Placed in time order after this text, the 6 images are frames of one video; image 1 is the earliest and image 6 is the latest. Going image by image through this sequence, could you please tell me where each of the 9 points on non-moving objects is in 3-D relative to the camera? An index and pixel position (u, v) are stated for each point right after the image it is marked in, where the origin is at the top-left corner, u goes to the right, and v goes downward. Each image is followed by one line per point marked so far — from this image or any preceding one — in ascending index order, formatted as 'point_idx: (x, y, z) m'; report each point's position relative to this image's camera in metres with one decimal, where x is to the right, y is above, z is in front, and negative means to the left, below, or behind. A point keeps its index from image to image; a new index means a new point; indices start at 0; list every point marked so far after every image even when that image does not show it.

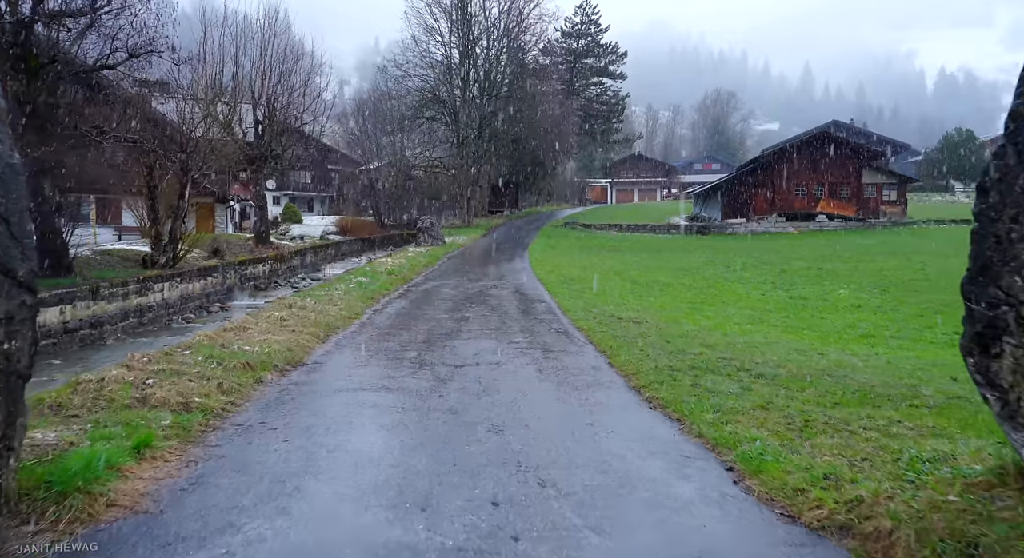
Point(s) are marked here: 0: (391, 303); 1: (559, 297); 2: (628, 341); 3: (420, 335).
0: (-1.9, -0.4, +13.1) m
1: (+0.8, -0.3, +14.3) m
2: (+1.3, -0.7, +9.1) m
3: (-1.1, -0.7, +9.8) m
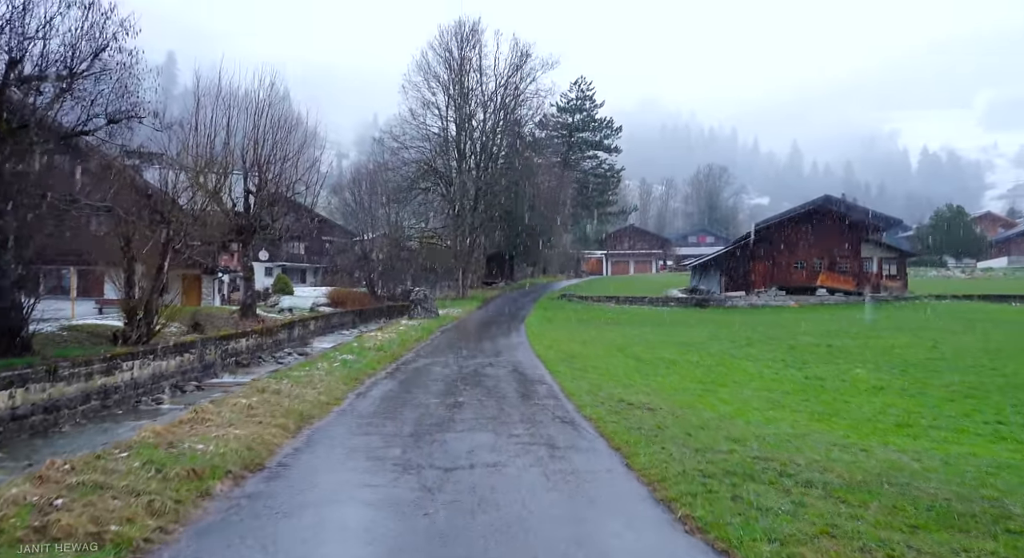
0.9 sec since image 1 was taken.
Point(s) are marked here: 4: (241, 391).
0: (-1.9, -1.5, +12.0) m
1: (+0.8, -1.6, +13.2) m
2: (+1.3, -1.5, +7.9) m
3: (-1.1, -1.5, +8.6) m
4: (-3.6, -1.5, +10.9) m
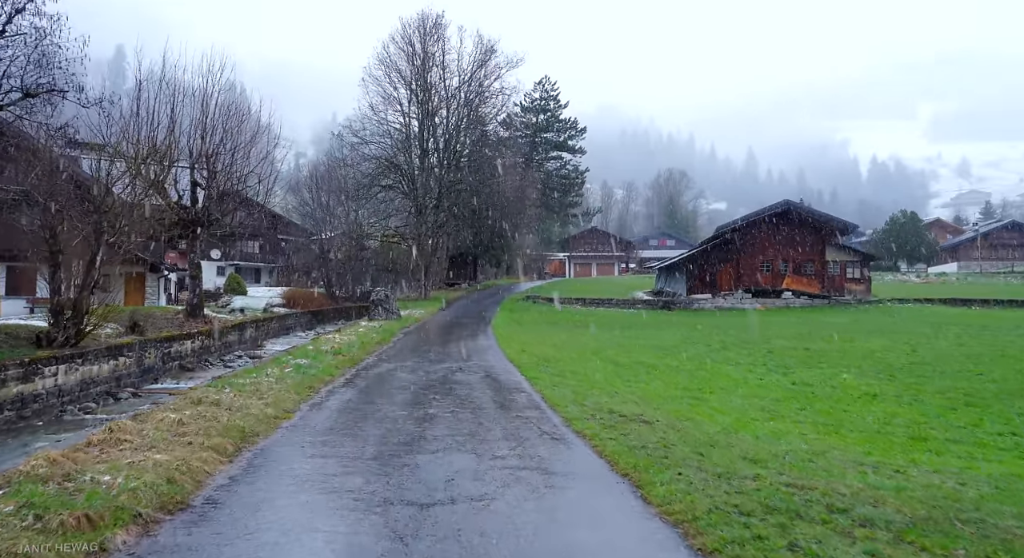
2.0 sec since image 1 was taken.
0: (-2.2, -1.5, +10.6) m
1: (+0.4, -1.5, +12.0) m
2: (+1.1, -1.4, +6.7) m
3: (-1.3, -1.5, +7.3) m
4: (-3.9, -1.4, +9.4) m
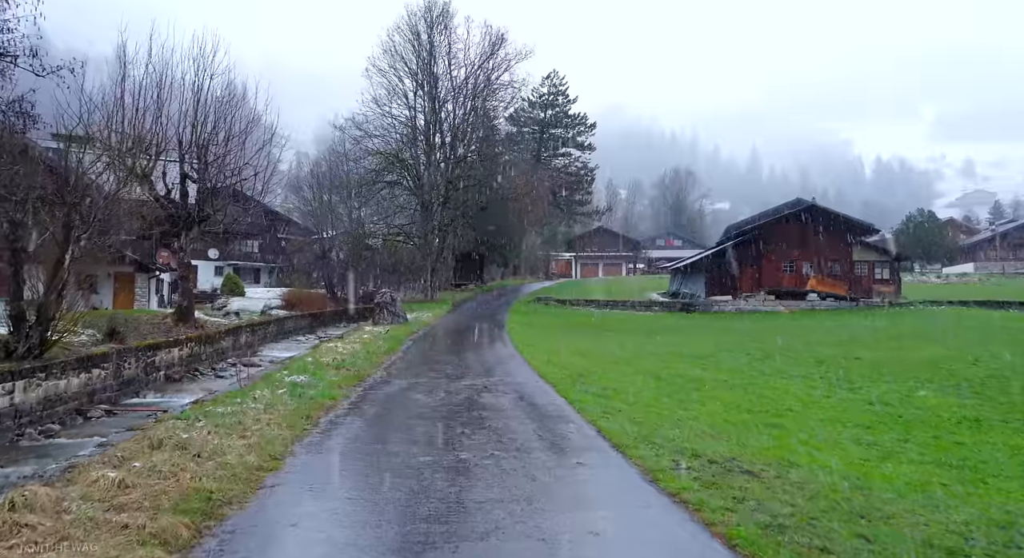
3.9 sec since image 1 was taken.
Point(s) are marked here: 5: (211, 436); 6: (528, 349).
0: (-1.8, -1.5, +8.4) m
1: (+0.9, -1.6, +9.8) m
2: (+1.6, -1.5, +4.6) m
3: (-0.8, -1.5, +5.1) m
4: (-3.4, -1.4, +7.3) m
5: (-2.7, -1.4, +7.3) m
6: (+0.4, -1.6, +19.2) m
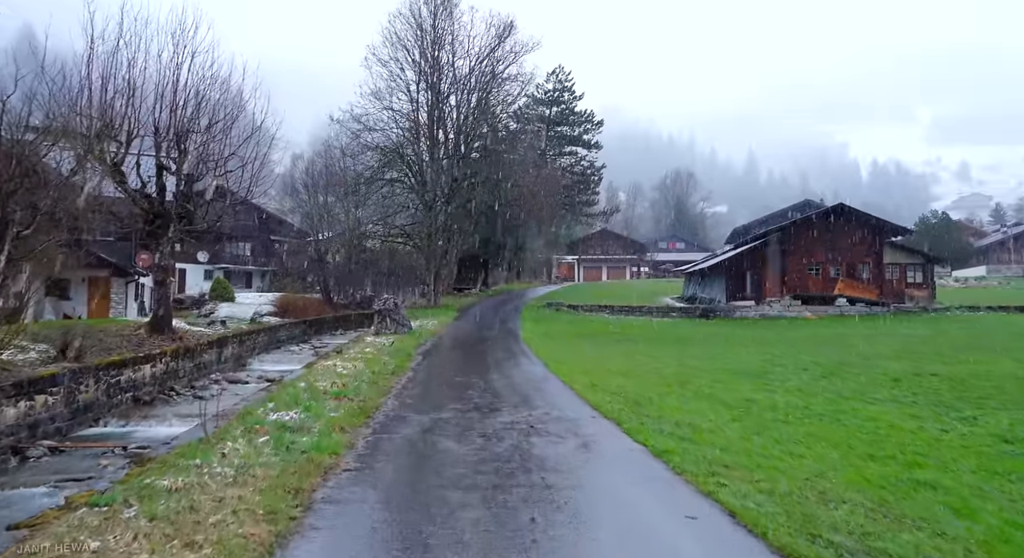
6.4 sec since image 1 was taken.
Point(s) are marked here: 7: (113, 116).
0: (-1.1, -1.6, +5.6) m
1: (+1.5, -1.6, +7.0) m
2: (+2.3, -1.5, +1.7) m
3: (-0.1, -1.6, +2.3) m
4: (-2.8, -1.5, +4.4) m
5: (-2.0, -1.5, +4.5) m
6: (+1.0, -1.7, +16.4) m
7: (-9.2, +3.8, +19.2) m
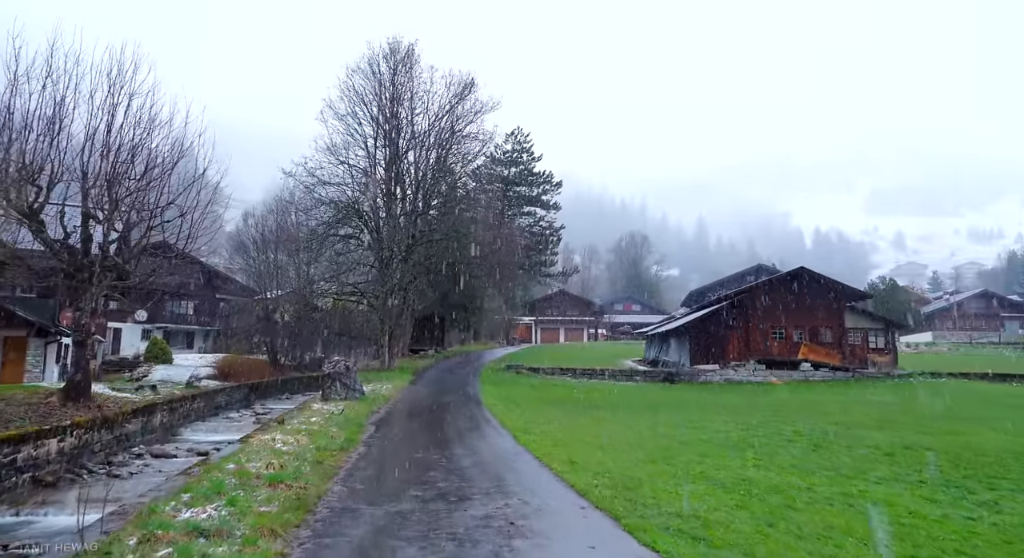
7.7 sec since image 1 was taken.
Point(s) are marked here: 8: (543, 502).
0: (-1.1, -1.9, +3.8) m
1: (+1.4, -2.1, +5.3) m
2: (+2.5, -1.6, +0.2) m
3: (0.0, -1.6, +0.6) m
4: (-2.7, -1.7, +2.6) m
5: (-2.0, -1.7, +2.7) m
6: (+0.3, -2.9, +14.7) m
7: (-10.0, +2.6, +17.3) m
8: (+0.3, -2.3, +8.5) m
